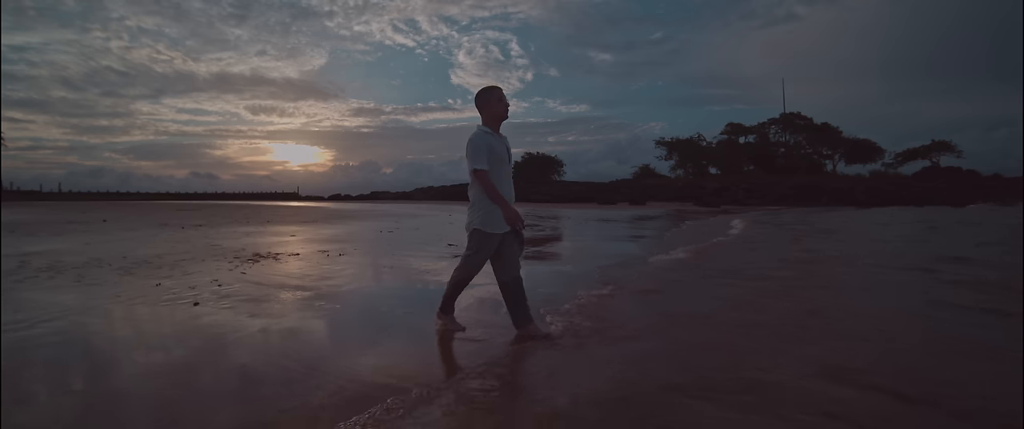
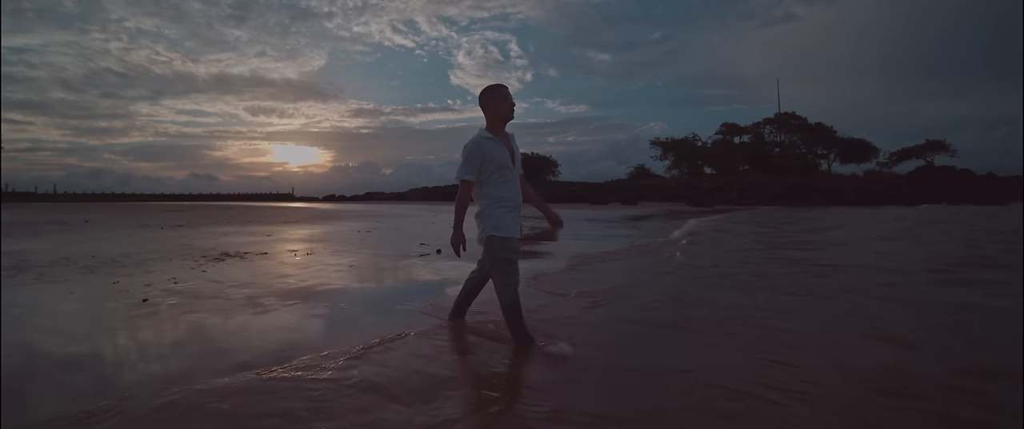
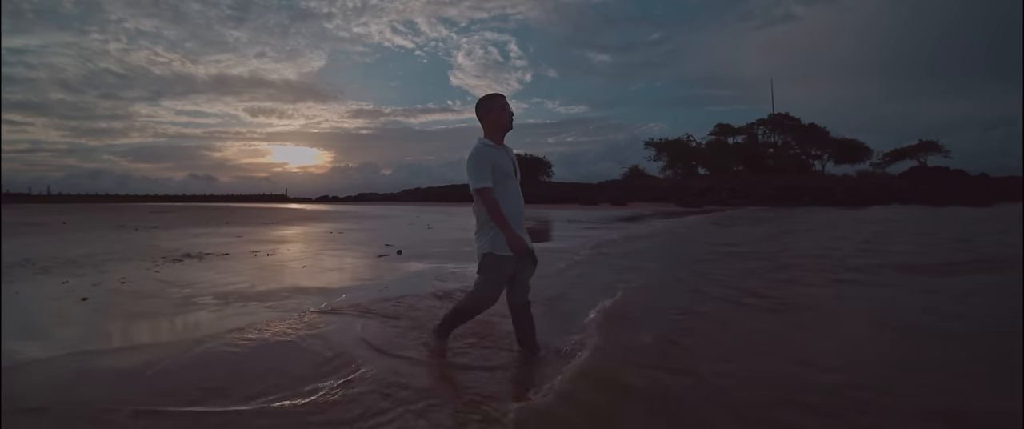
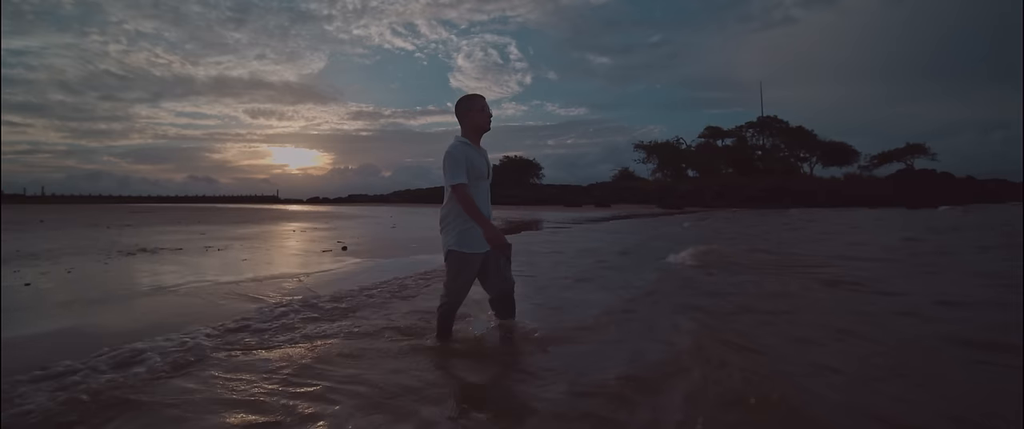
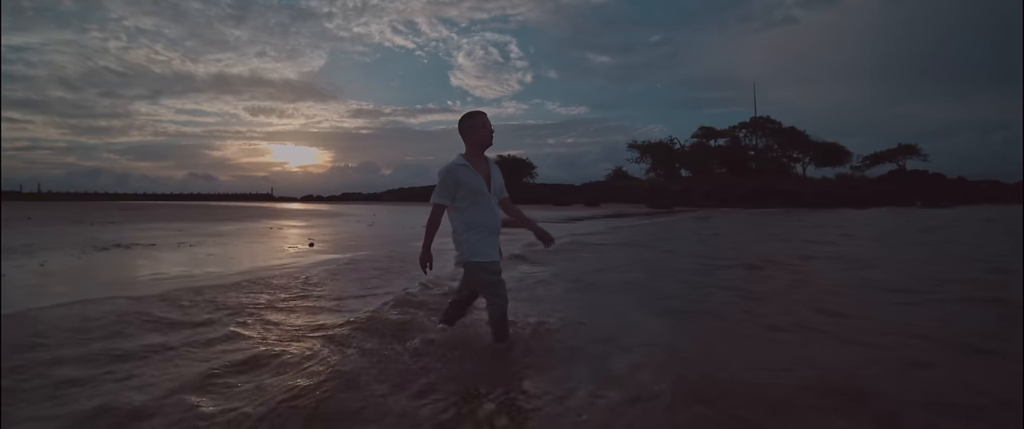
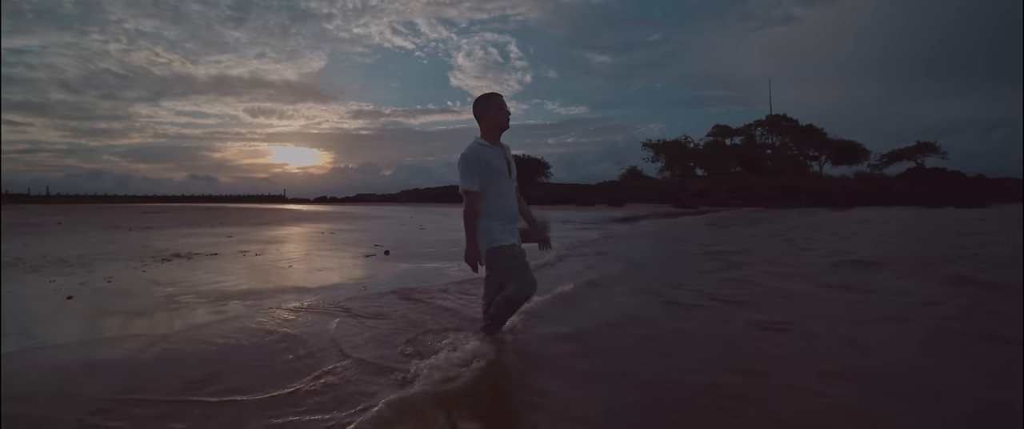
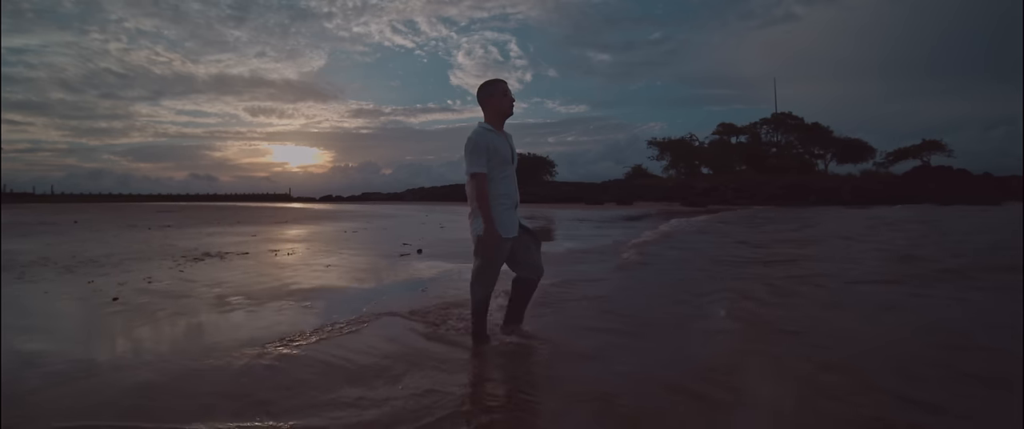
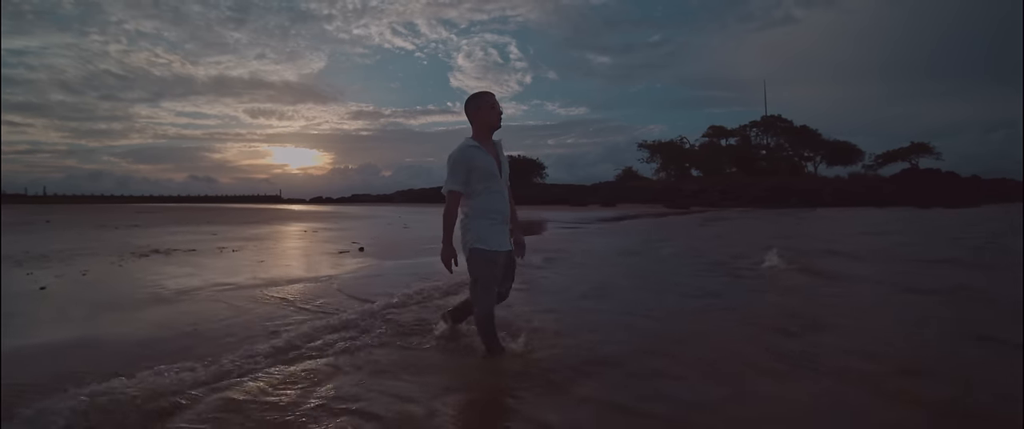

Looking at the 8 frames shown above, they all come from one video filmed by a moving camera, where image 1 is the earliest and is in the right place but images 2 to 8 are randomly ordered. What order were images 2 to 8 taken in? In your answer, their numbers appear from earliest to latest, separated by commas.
2, 7, 3, 6, 8, 4, 5
